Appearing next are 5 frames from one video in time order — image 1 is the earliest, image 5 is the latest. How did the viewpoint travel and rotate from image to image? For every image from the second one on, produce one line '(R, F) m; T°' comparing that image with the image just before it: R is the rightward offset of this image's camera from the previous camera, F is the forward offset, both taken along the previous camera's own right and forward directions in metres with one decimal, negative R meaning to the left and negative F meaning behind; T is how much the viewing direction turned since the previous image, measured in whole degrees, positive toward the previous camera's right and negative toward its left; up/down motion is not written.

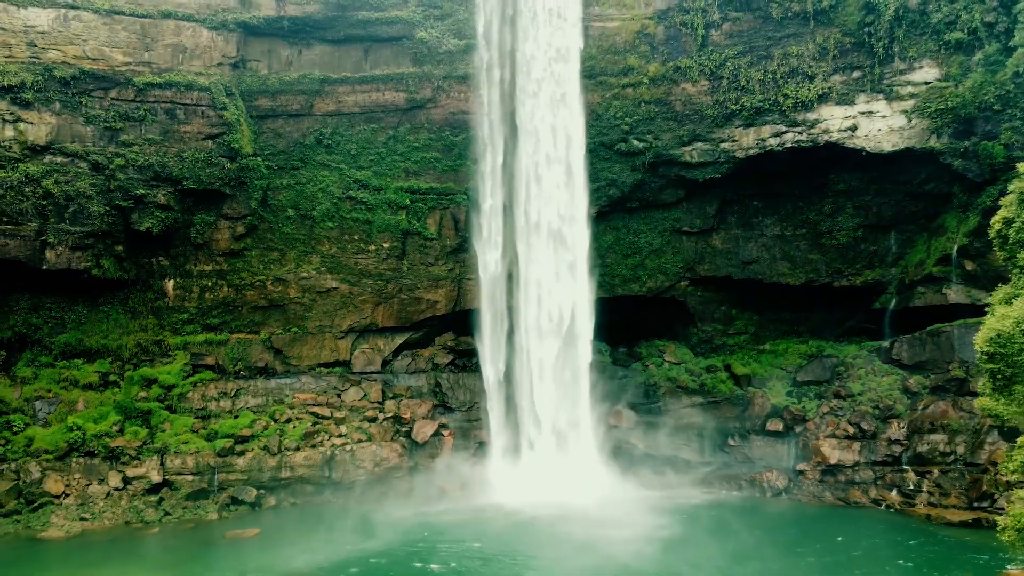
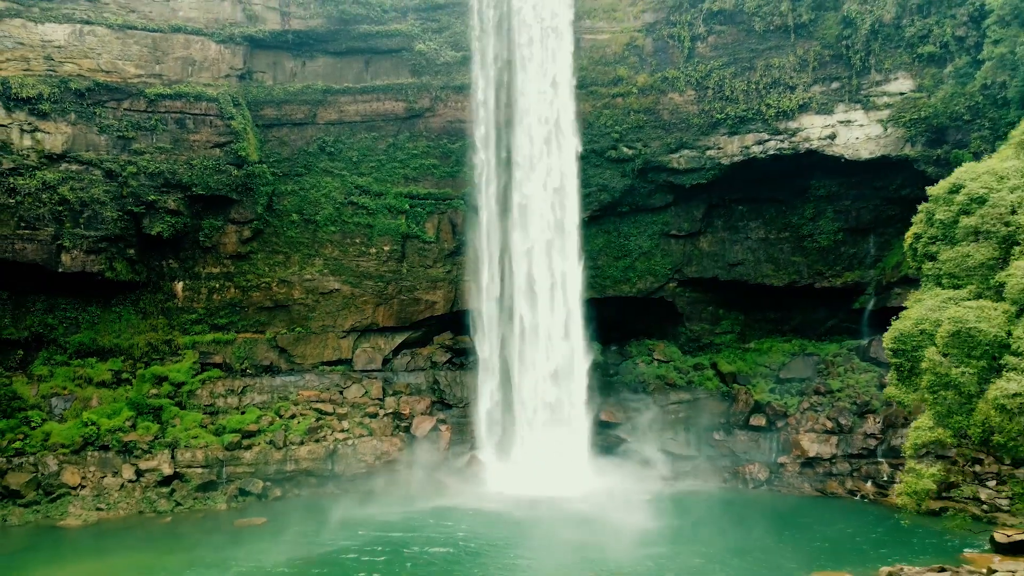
(+0.2, -0.9) m; 0°
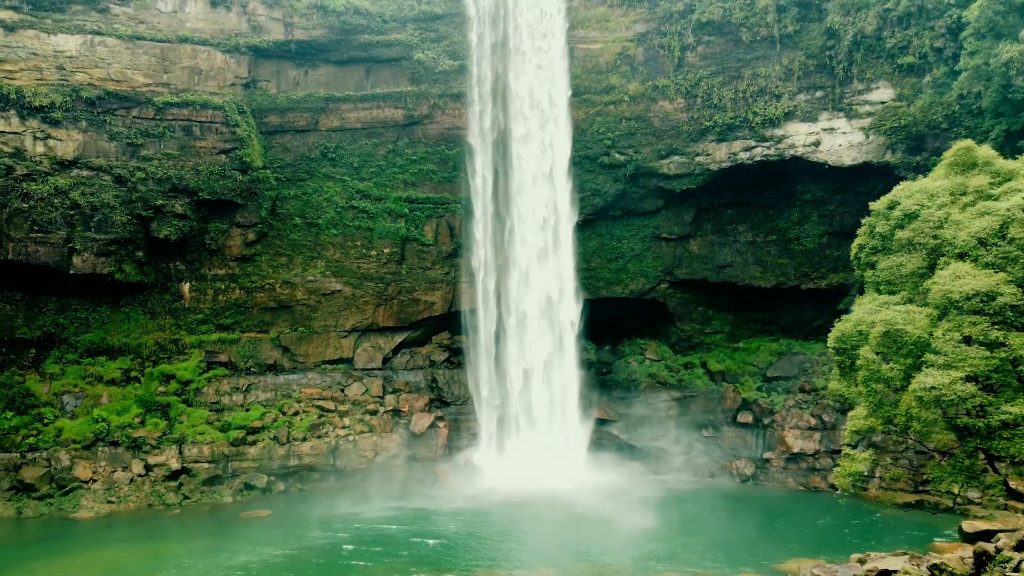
(+0.2, -0.7) m; 0°
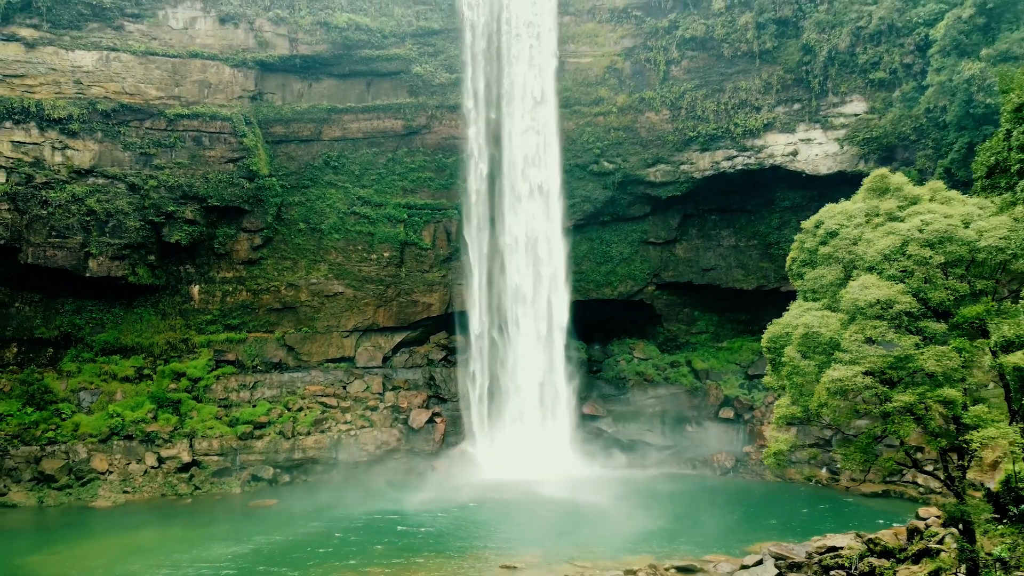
(+0.3, -1.2) m; 0°
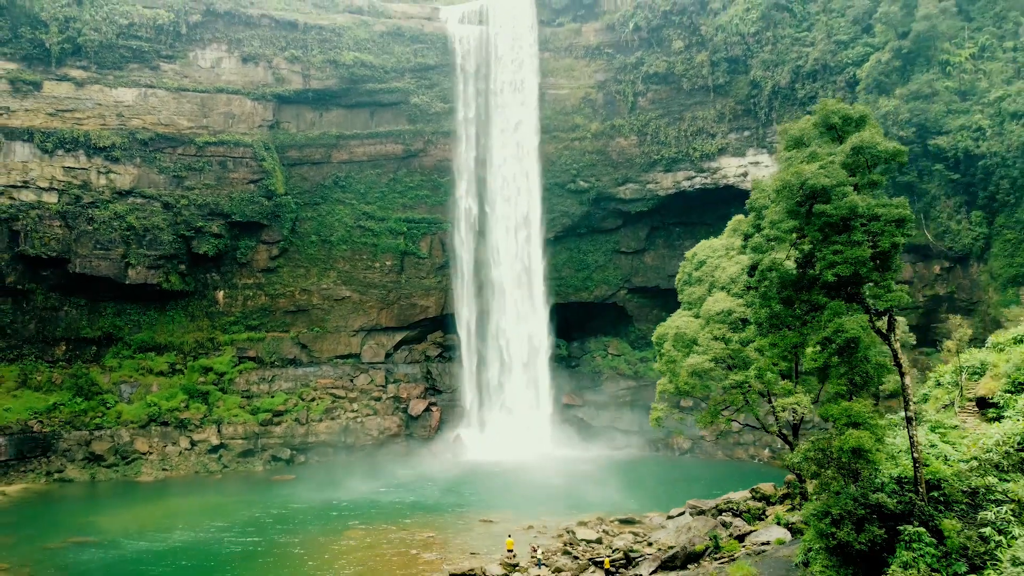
(+0.7, -3.2) m; 0°
